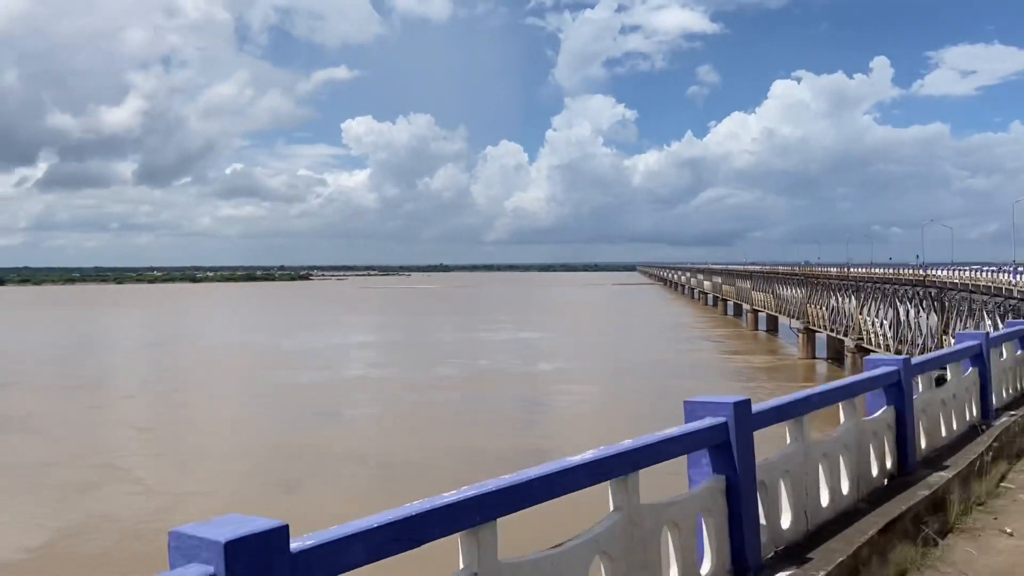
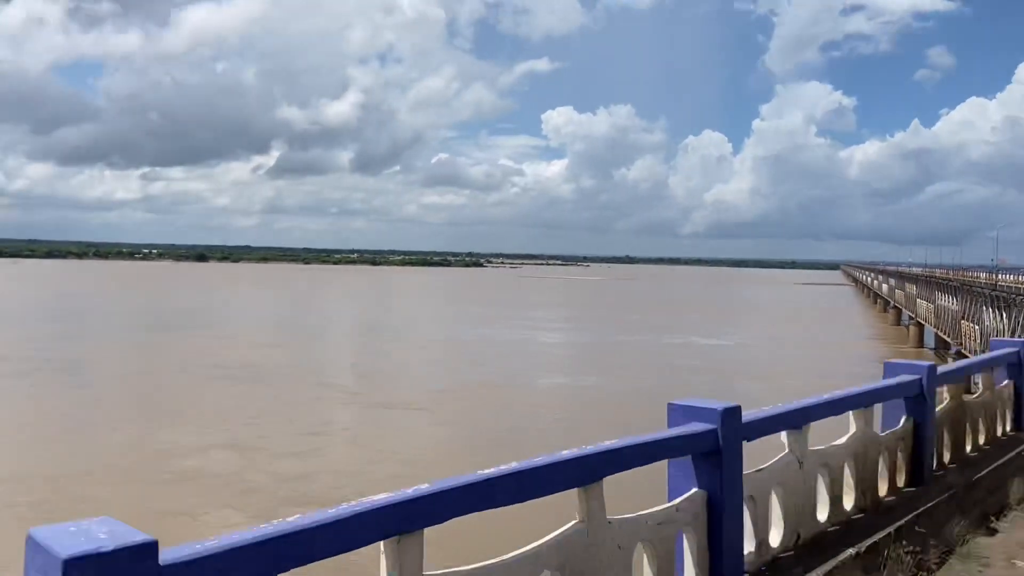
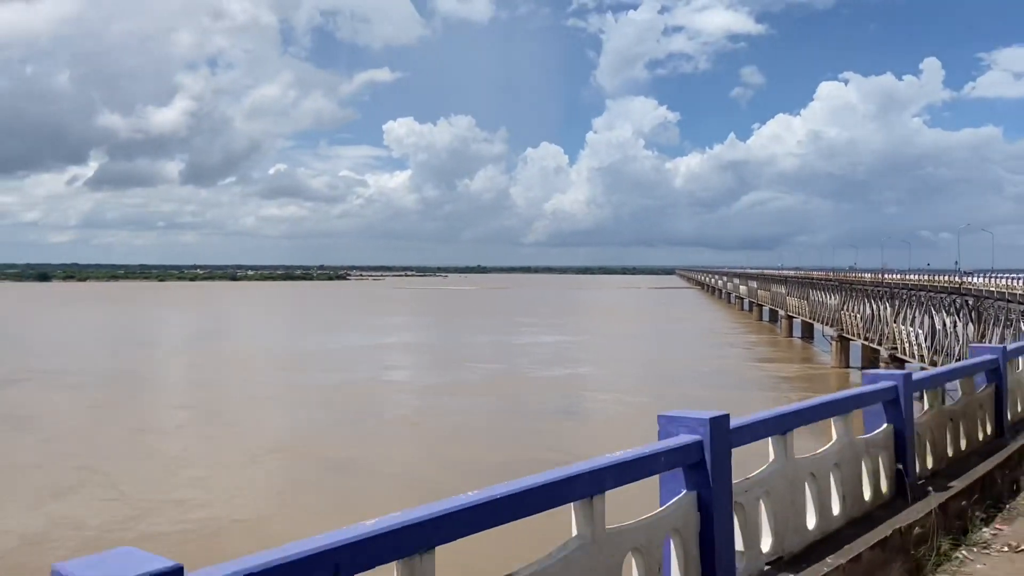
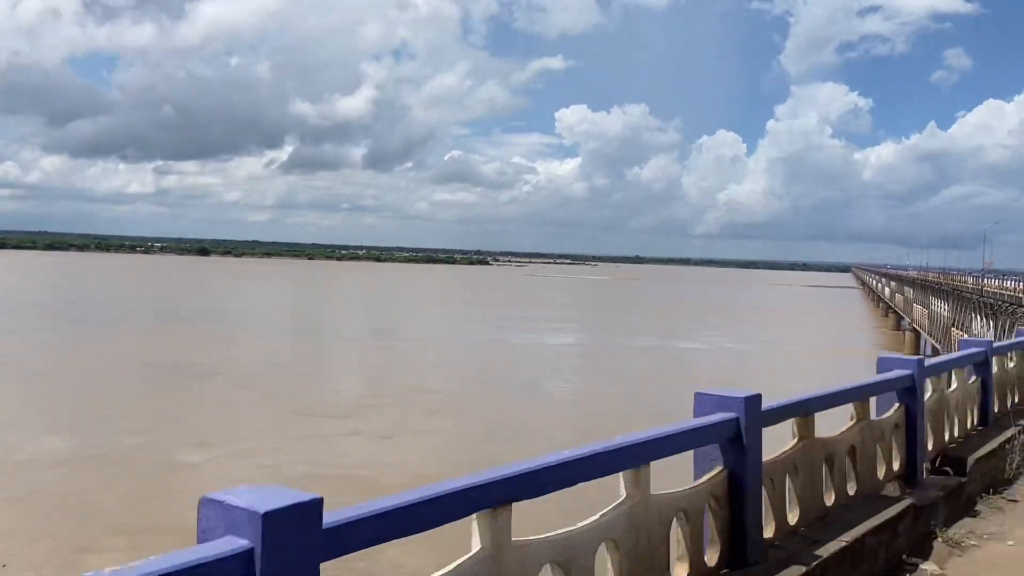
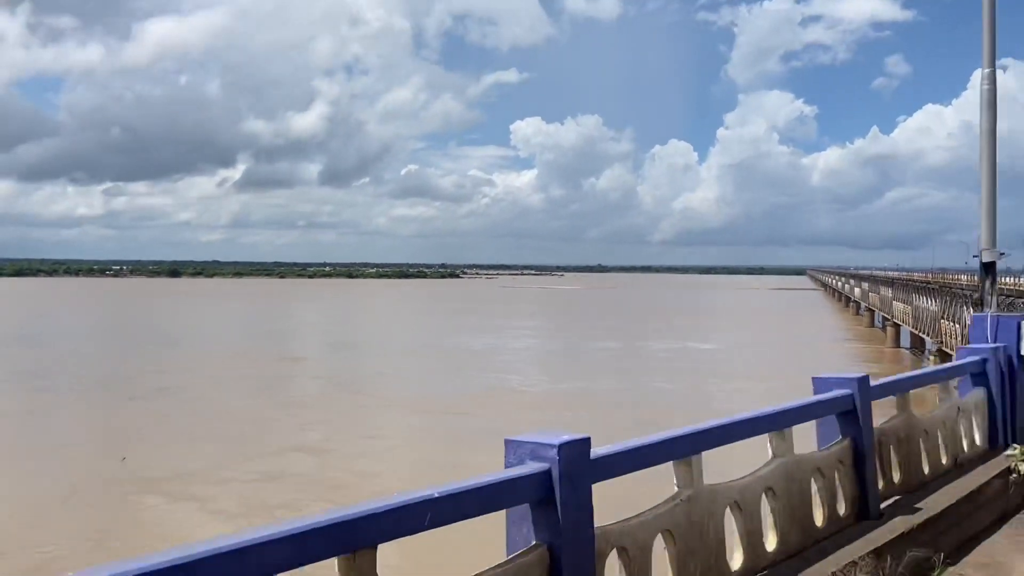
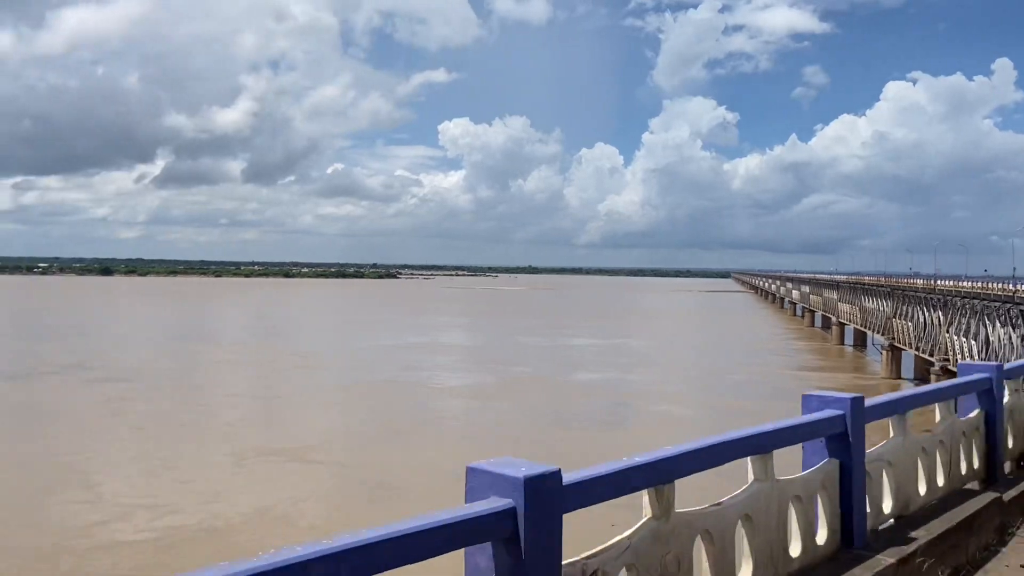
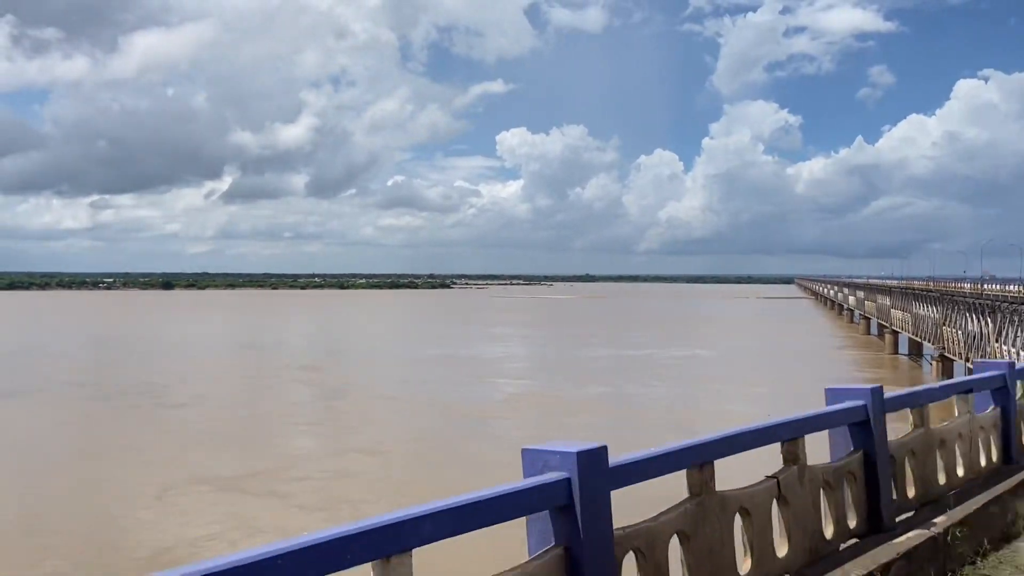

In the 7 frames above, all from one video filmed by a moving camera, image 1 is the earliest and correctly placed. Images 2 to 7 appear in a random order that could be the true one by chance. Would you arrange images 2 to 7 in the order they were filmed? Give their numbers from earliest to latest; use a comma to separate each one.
3, 6, 7, 5, 2, 4
